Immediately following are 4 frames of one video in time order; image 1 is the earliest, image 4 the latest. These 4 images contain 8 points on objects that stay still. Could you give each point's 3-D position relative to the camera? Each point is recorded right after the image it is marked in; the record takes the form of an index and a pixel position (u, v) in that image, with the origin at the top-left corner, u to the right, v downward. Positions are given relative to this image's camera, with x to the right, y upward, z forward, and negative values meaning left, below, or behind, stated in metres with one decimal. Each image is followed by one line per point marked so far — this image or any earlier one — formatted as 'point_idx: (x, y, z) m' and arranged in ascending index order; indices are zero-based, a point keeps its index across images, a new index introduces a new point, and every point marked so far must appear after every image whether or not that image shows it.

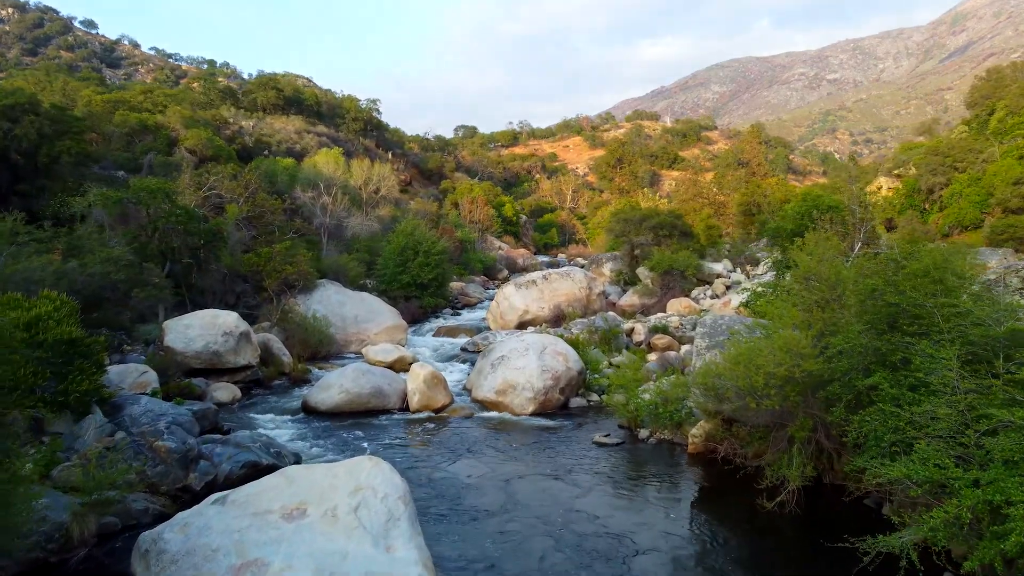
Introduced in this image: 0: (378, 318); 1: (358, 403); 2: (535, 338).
0: (-3.1, -0.7, +19.2) m
1: (-2.3, -1.7, +12.4) m
2: (+0.4, -0.8, +13.4) m
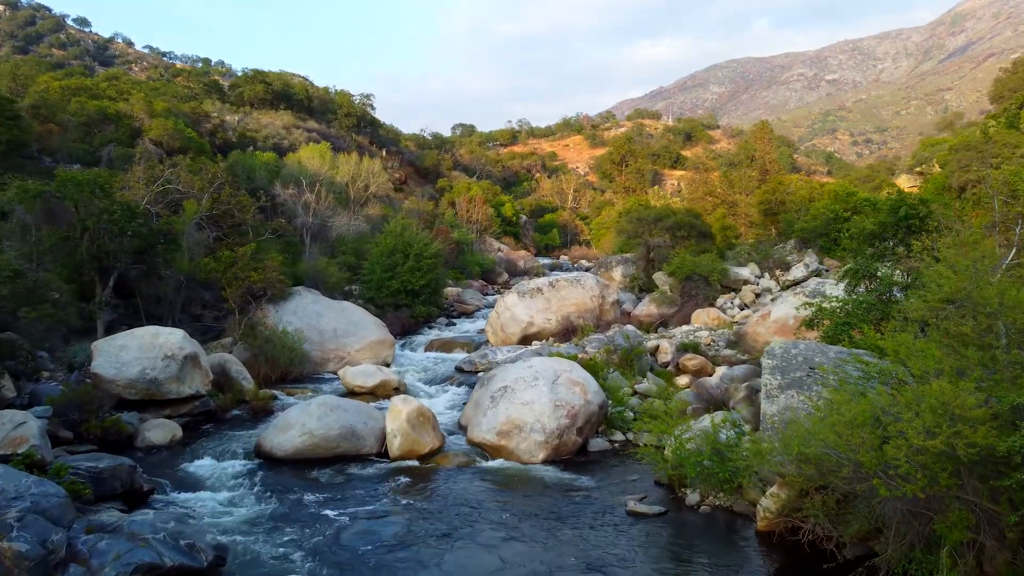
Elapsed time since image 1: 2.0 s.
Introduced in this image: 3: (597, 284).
0: (-3.0, -0.9, +16.7) m
1: (-2.2, -1.9, +9.9) m
2: (+0.5, -1.0, +10.9) m
3: (+1.9, +0.1, +18.9) m
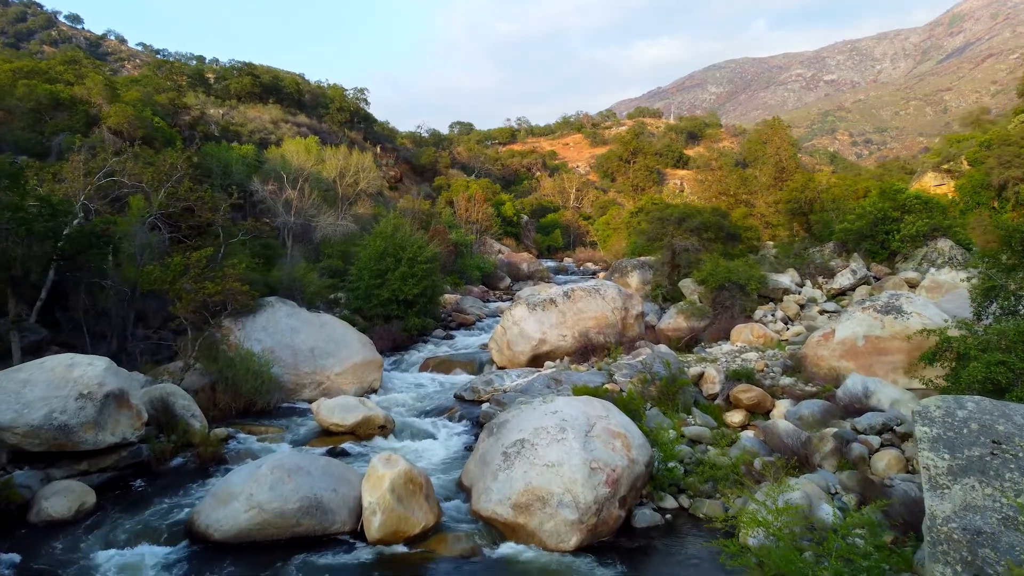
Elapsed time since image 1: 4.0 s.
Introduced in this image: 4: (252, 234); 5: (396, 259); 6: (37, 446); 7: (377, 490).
0: (-2.9, -1.1, +14.1) m
1: (-2.0, -2.1, +7.3) m
2: (+0.6, -1.2, +8.3) m
3: (+2.1, -0.1, +16.3) m
4: (-5.9, +1.2, +18.7) m
5: (-2.7, +0.7, +19.3) m
6: (-4.9, -1.6, +8.6) m
7: (-1.2, -1.8, +7.4) m
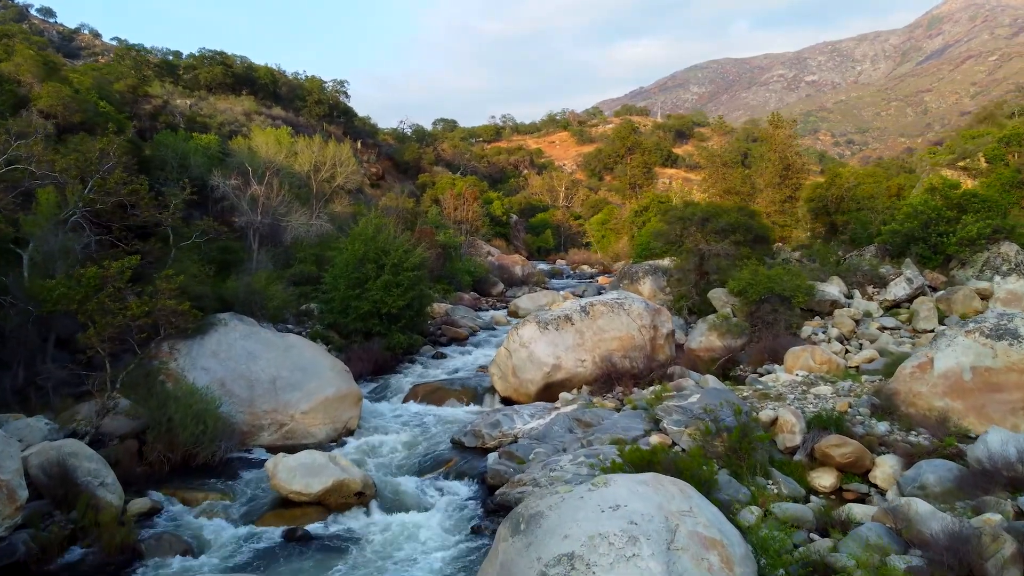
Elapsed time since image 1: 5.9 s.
0: (-2.7, -1.3, +11.3) m
1: (-1.8, -2.3, +4.5) m
2: (+0.9, -1.5, +5.6) m
3: (+2.2, -0.3, +13.6) m
4: (-5.8, +1.0, +15.9) m
5: (-2.7, +0.4, +16.5) m
6: (-4.7, -1.8, +5.8) m
7: (-0.9, -2.0, +4.7) m
